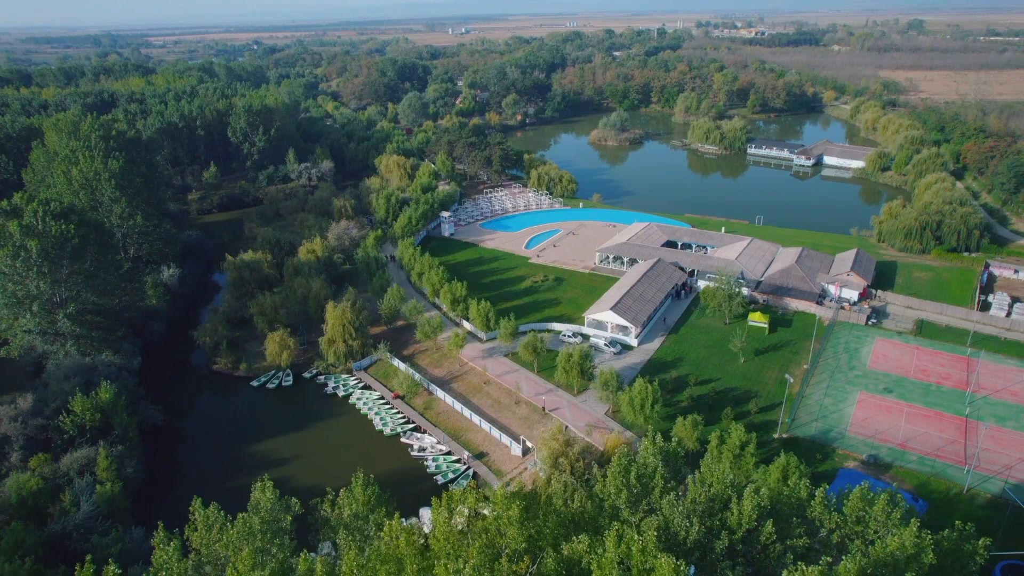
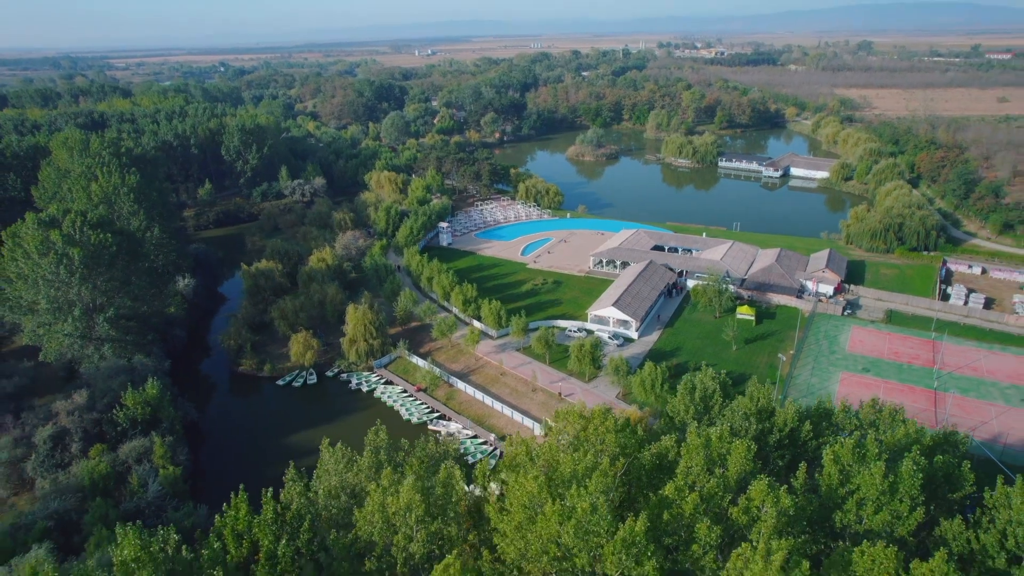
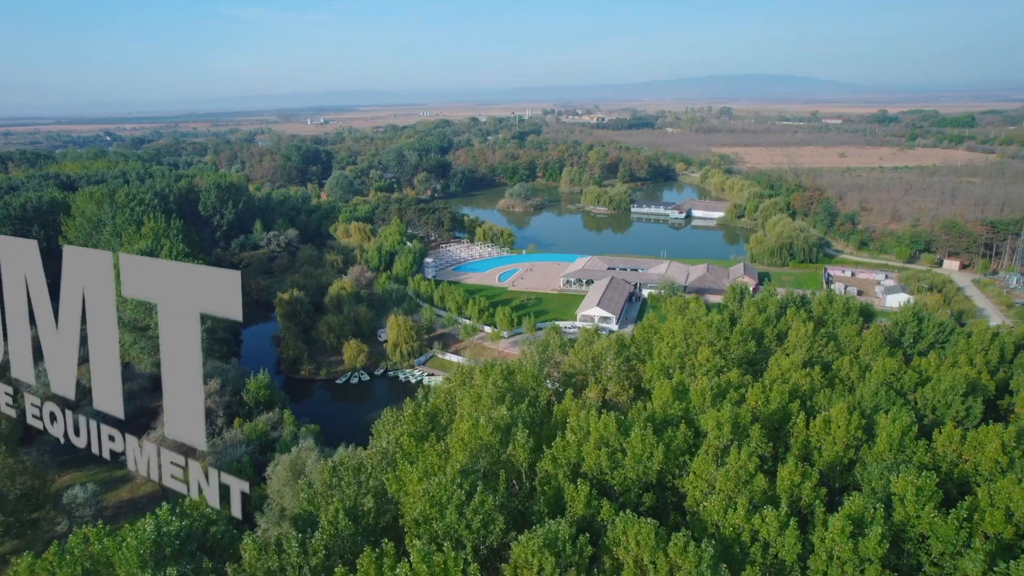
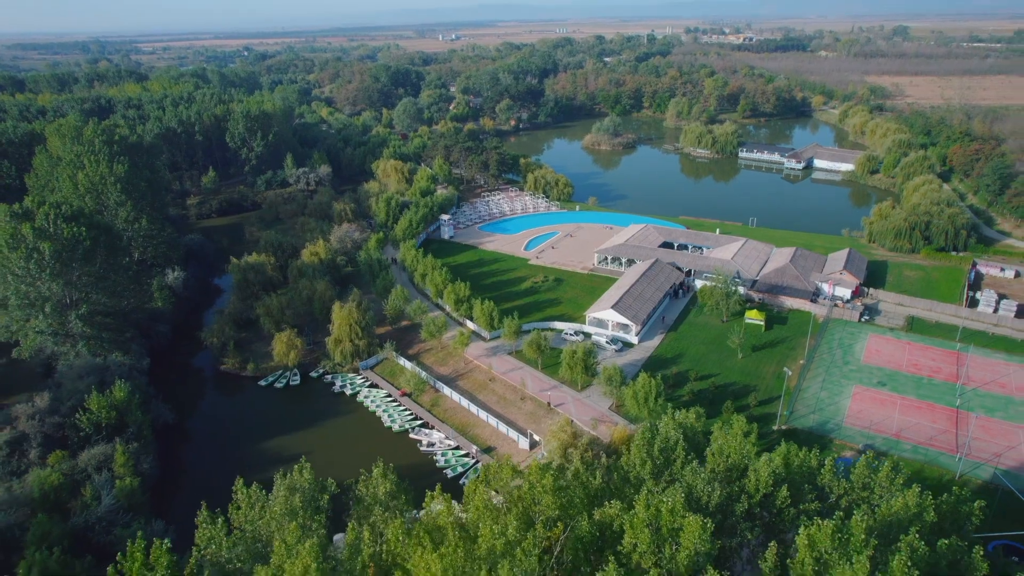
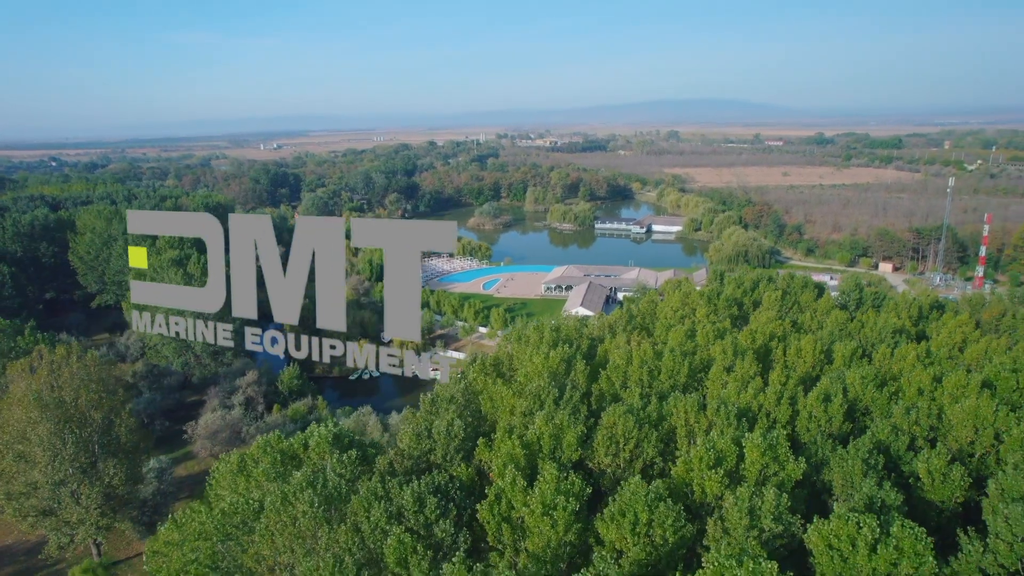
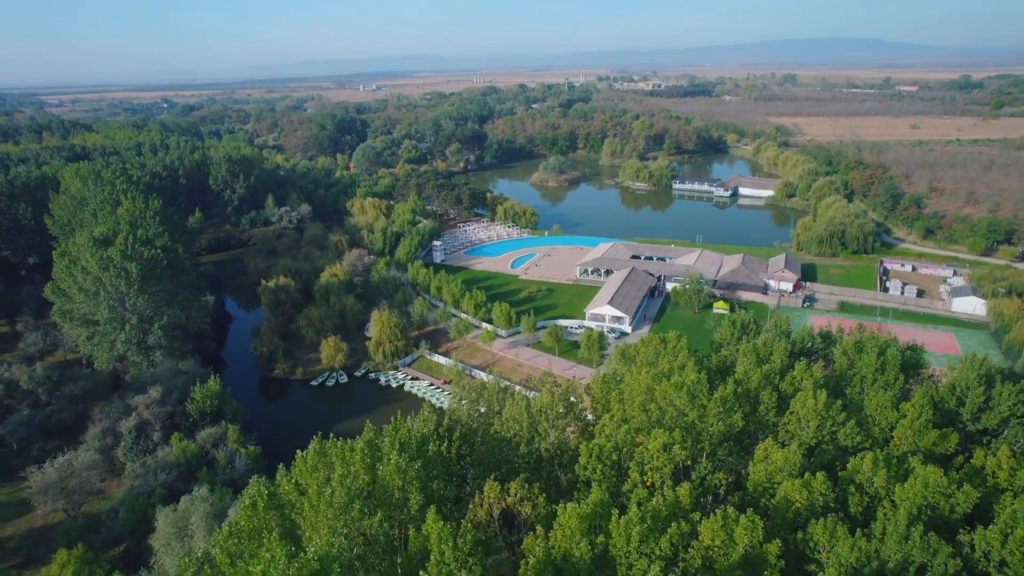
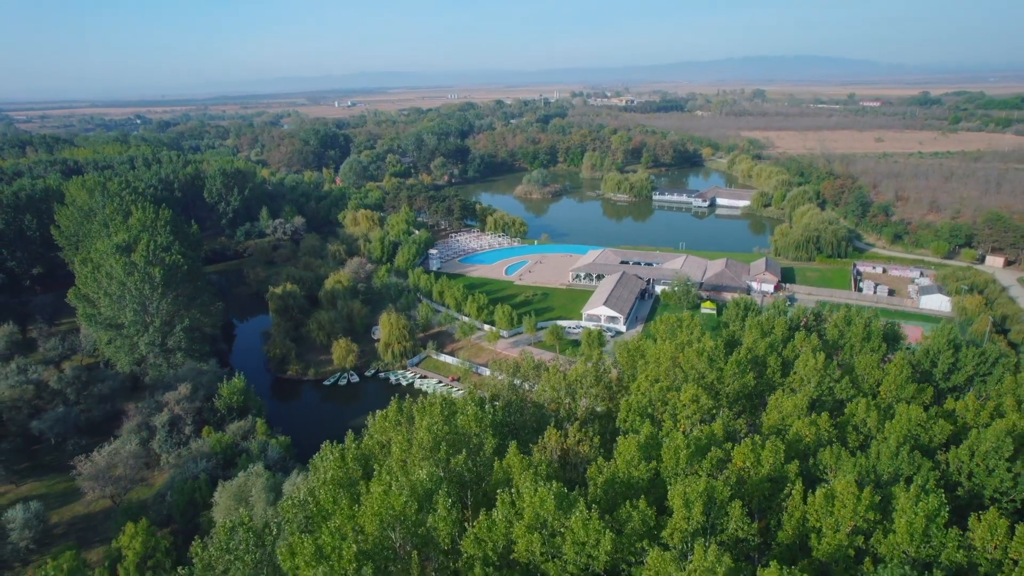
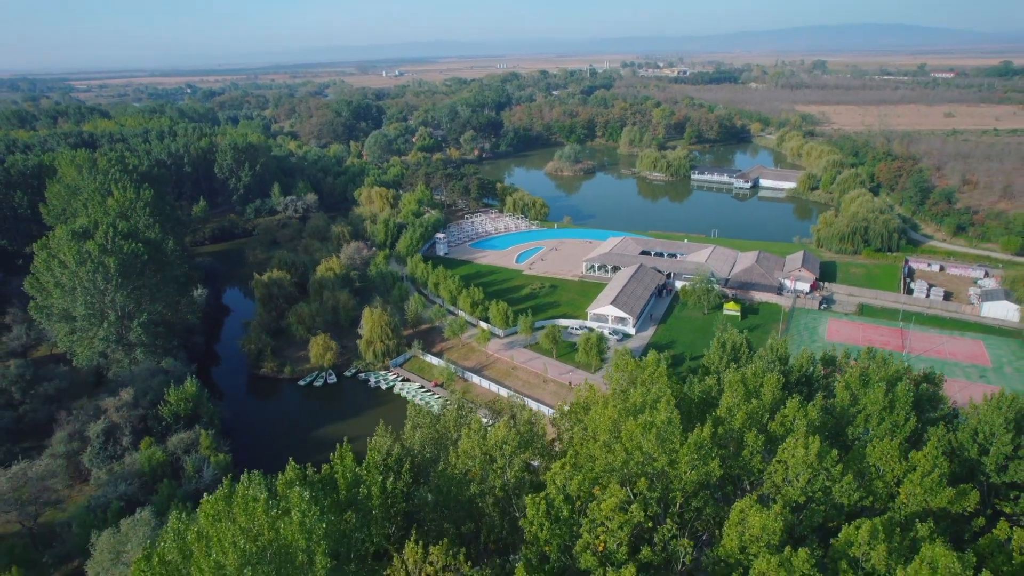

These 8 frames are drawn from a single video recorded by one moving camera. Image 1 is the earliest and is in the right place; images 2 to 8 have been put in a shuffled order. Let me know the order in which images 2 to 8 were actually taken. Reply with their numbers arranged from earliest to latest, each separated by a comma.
4, 2, 8, 6, 7, 3, 5
